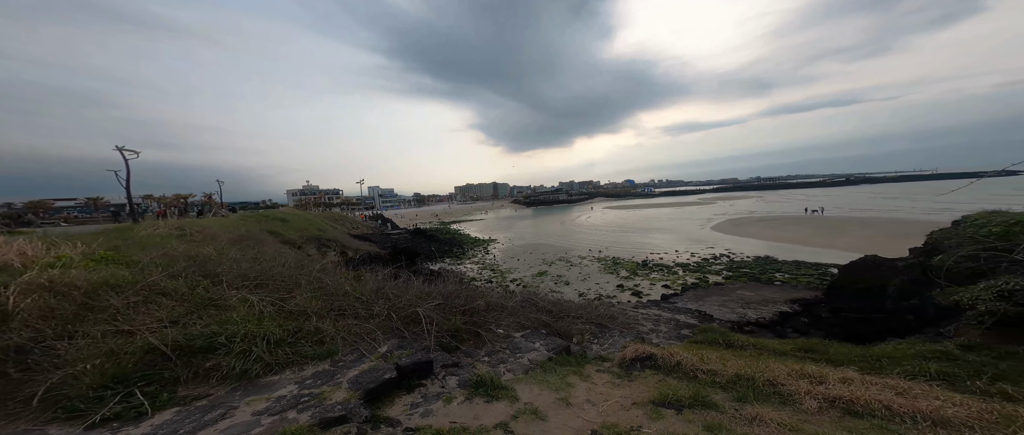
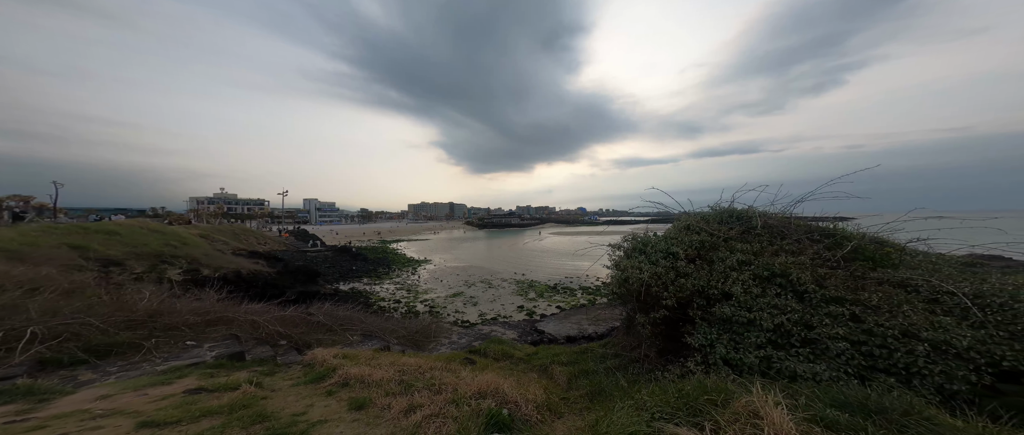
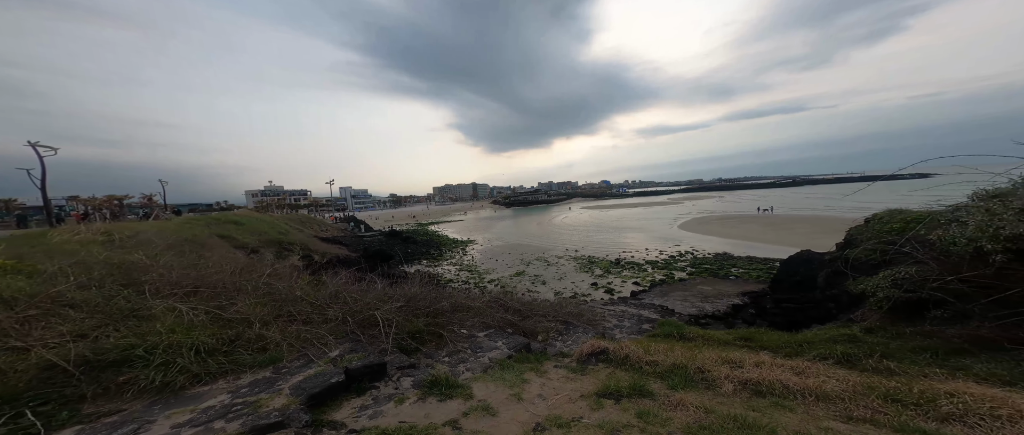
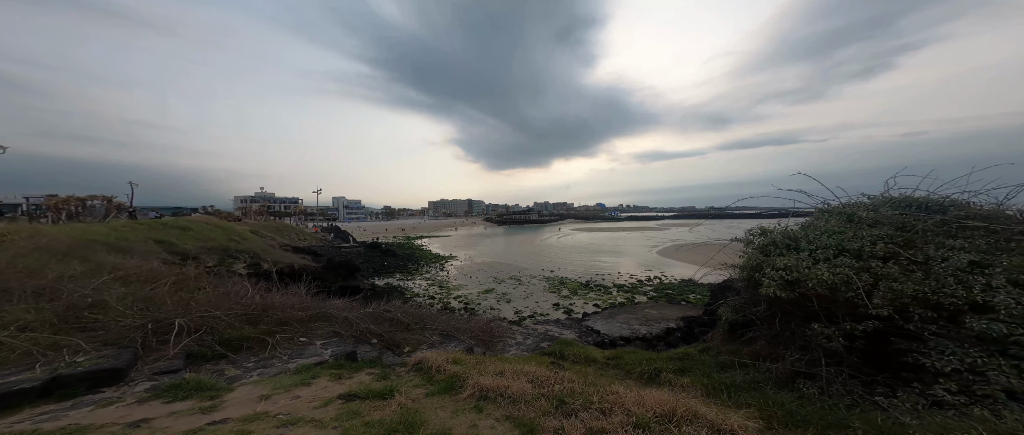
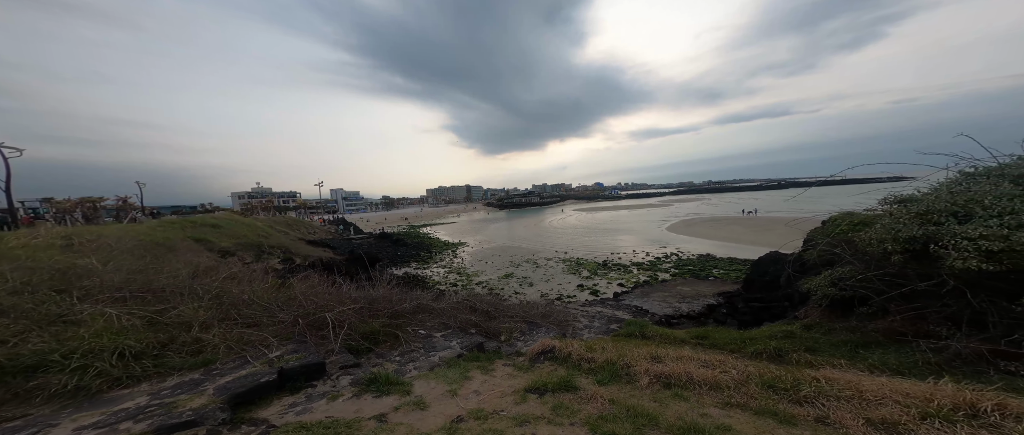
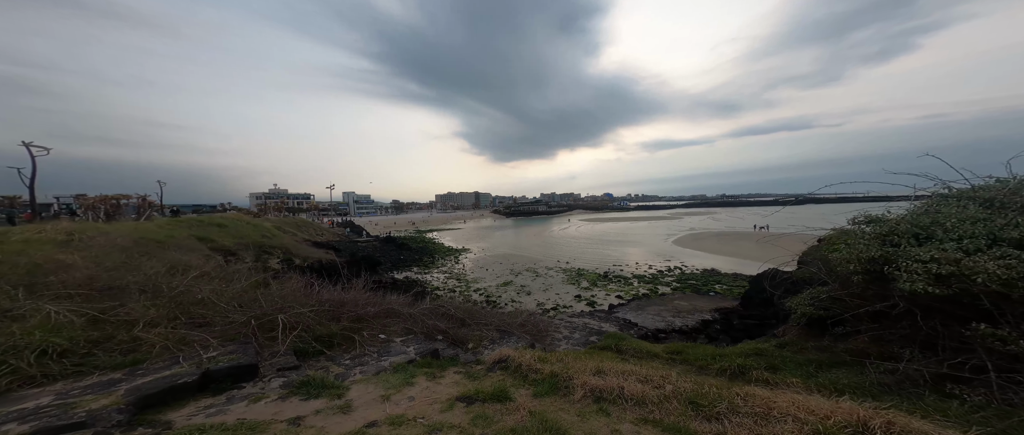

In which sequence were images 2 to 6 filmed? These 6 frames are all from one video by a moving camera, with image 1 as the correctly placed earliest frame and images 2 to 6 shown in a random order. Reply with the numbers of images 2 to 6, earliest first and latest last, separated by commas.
3, 5, 6, 4, 2
